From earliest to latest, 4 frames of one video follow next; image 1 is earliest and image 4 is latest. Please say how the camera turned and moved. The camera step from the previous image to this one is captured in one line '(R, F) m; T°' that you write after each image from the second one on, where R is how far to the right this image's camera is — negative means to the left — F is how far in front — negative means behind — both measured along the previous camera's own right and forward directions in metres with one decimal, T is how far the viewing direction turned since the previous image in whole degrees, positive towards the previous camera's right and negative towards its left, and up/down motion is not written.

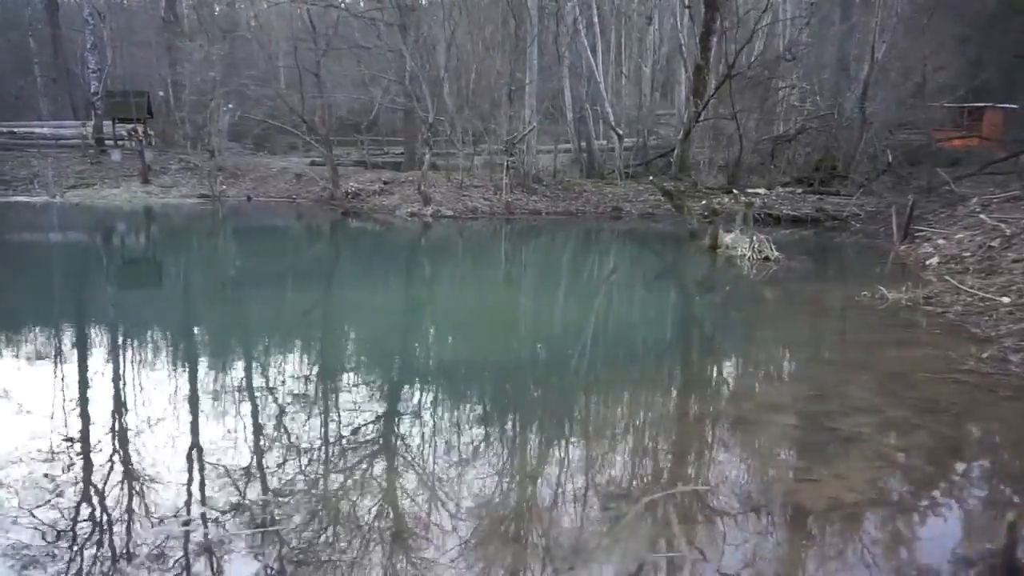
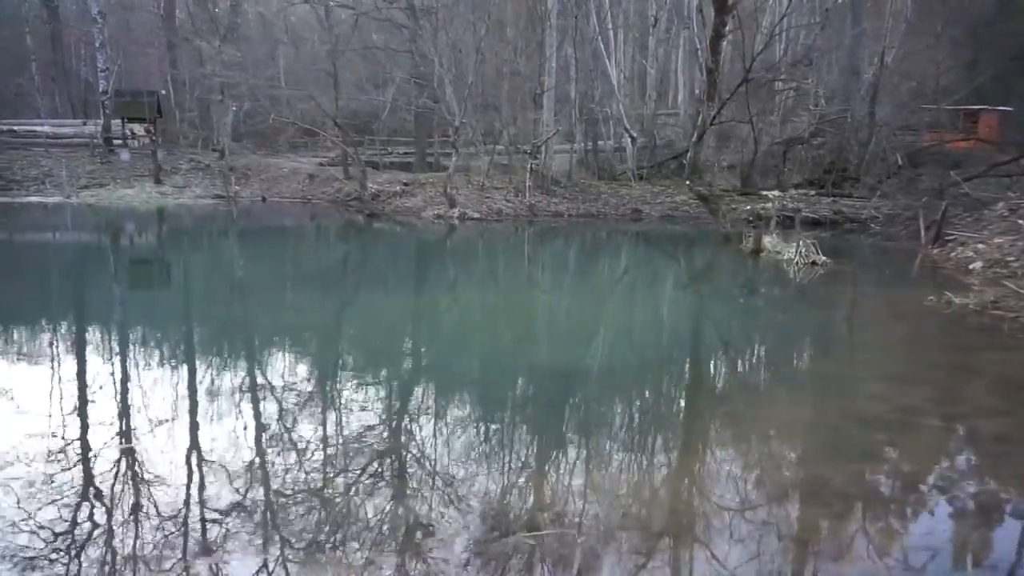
(-0.5, -0.1) m; +1°
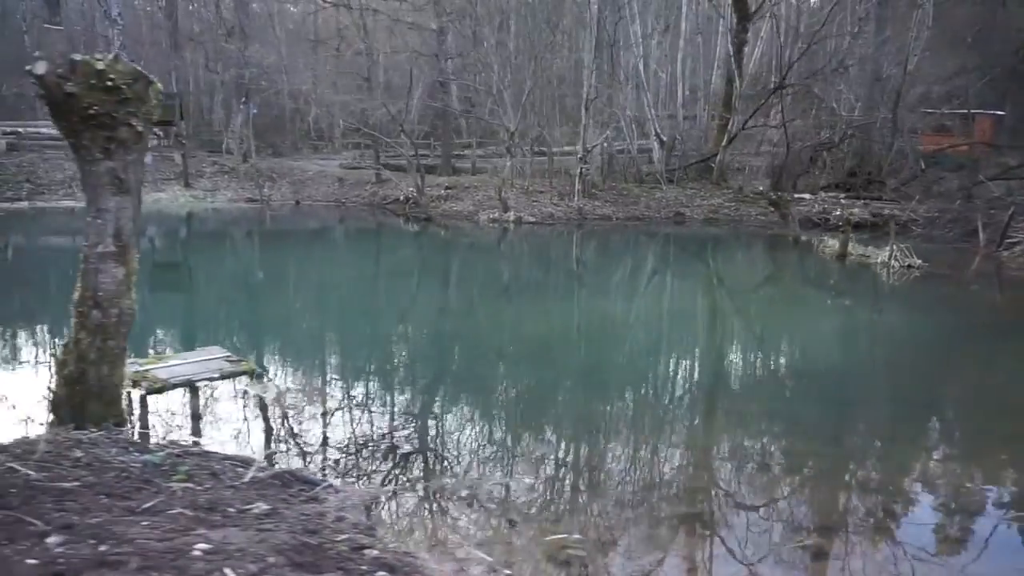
(-1.0, -0.1) m; +3°
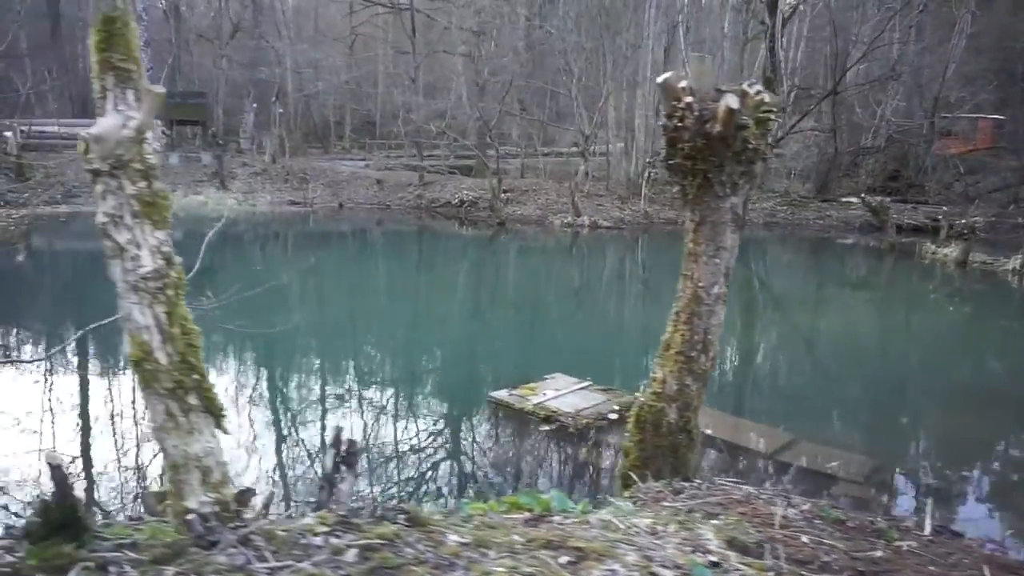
(-1.3, +0.1) m; +3°
